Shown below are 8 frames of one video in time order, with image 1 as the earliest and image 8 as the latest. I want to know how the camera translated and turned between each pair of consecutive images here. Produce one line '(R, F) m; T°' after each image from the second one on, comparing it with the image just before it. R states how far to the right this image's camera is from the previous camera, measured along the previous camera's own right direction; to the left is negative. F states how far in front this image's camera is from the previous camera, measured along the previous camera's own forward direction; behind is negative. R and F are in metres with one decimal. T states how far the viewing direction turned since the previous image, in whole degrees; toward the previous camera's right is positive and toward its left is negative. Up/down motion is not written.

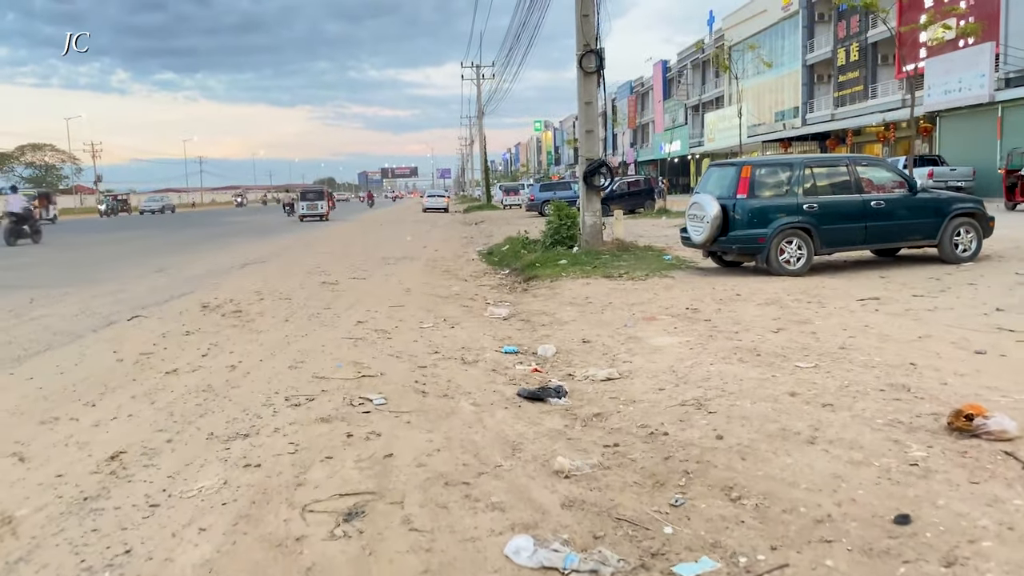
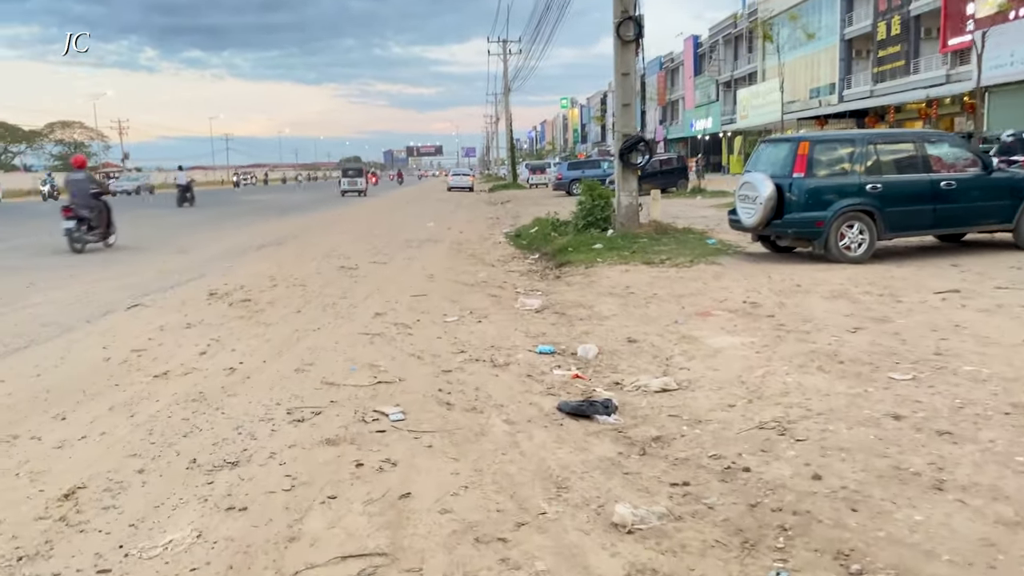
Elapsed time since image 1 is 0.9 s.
(-0.1, +0.9) m; -2°
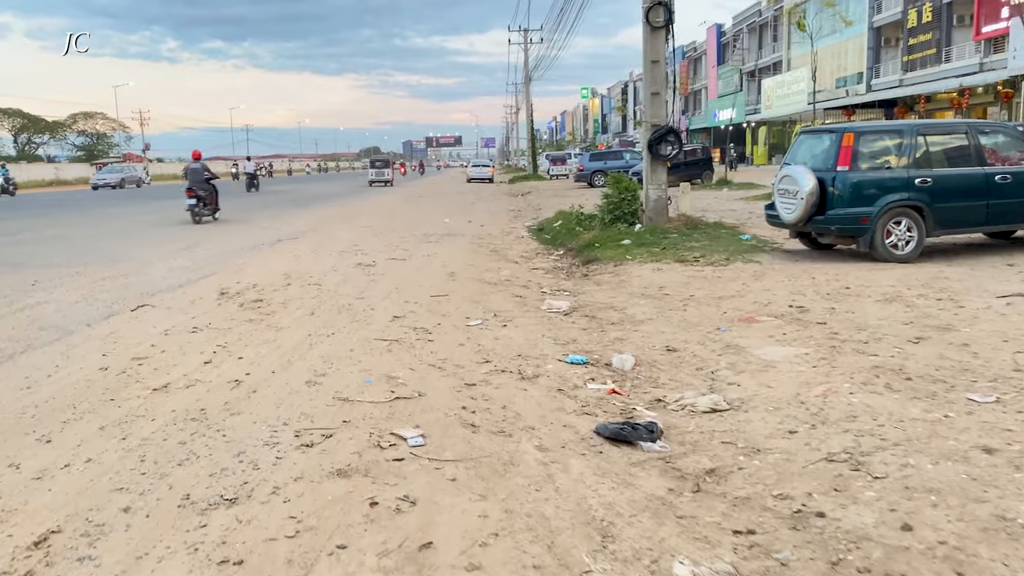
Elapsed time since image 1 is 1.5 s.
(-0.1, +0.5) m; -1°
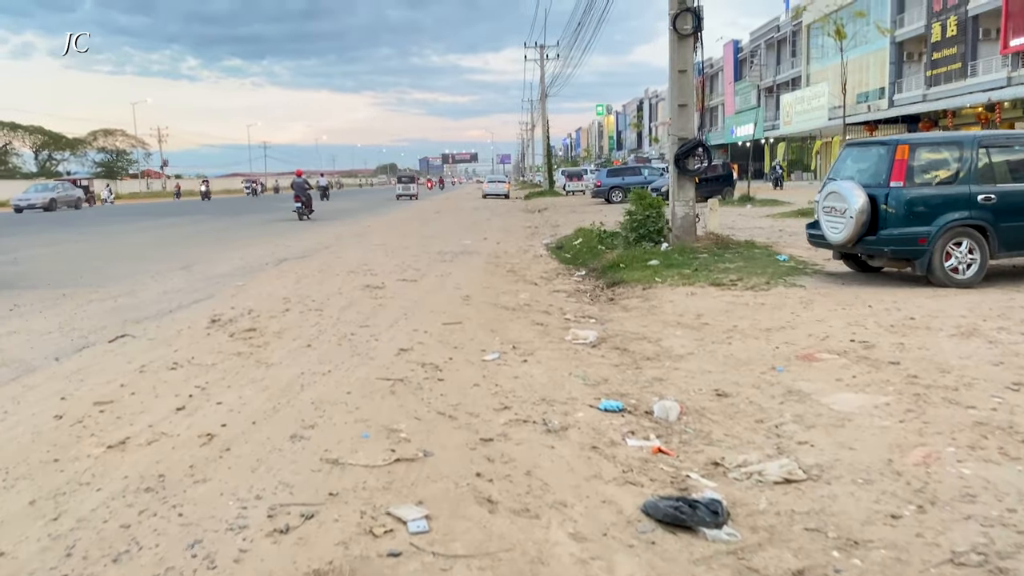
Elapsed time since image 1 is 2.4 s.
(-0.1, +0.9) m; -1°
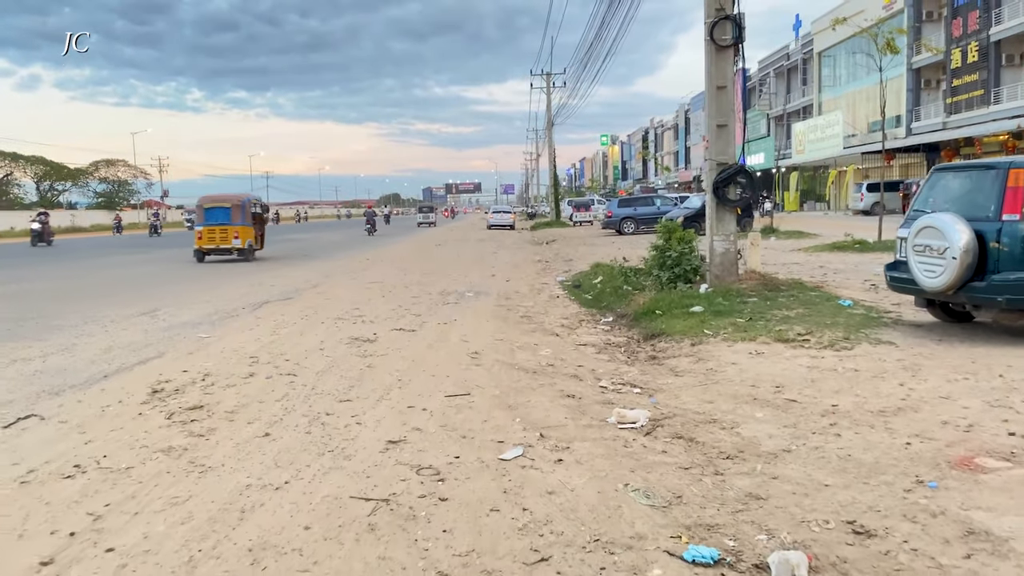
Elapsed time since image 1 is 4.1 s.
(-0.1, +1.7) m; 0°
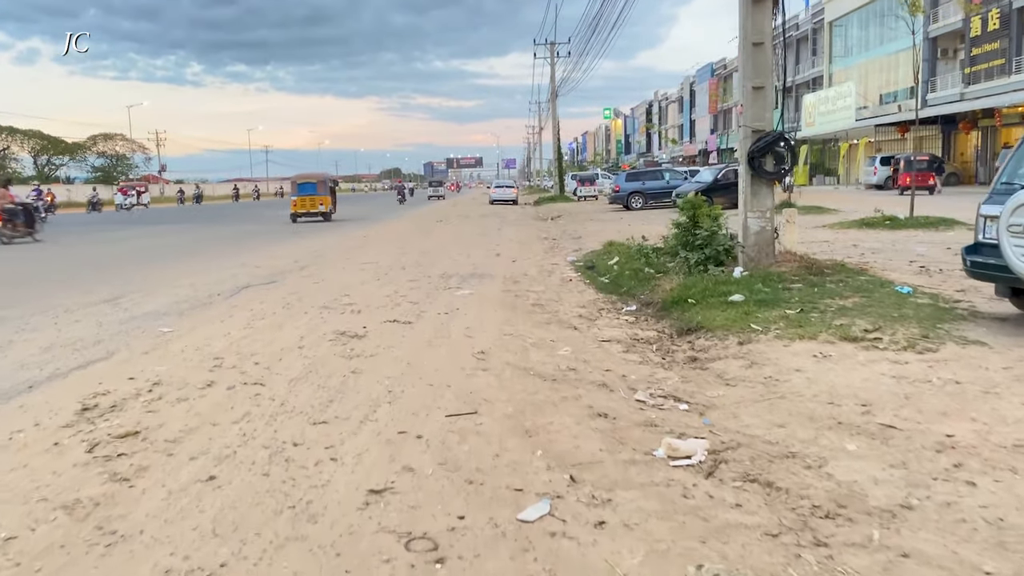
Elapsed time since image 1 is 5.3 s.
(-0.1, +1.2) m; 0°
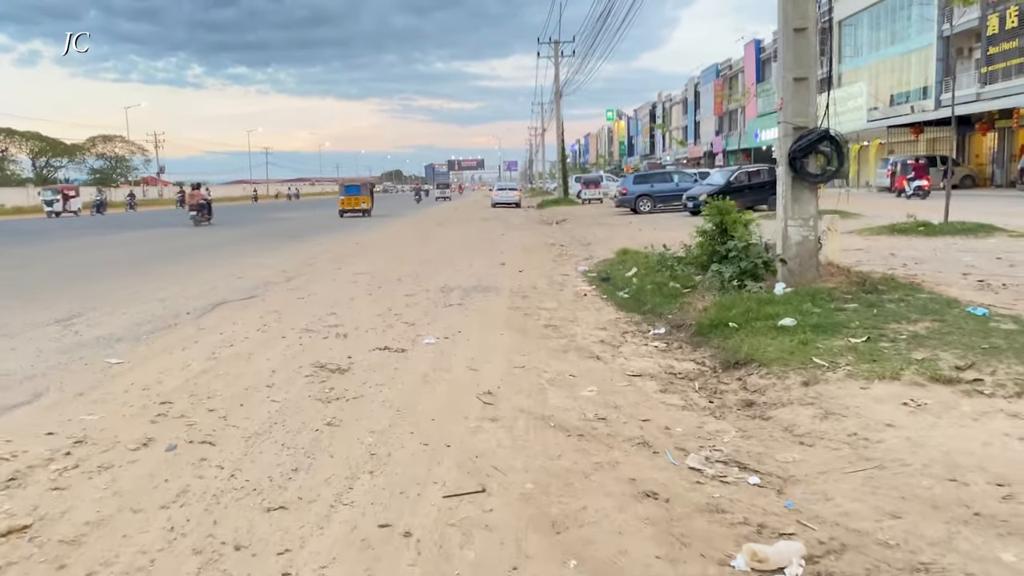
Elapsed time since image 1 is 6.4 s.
(-0.1, +1.2) m; 0°
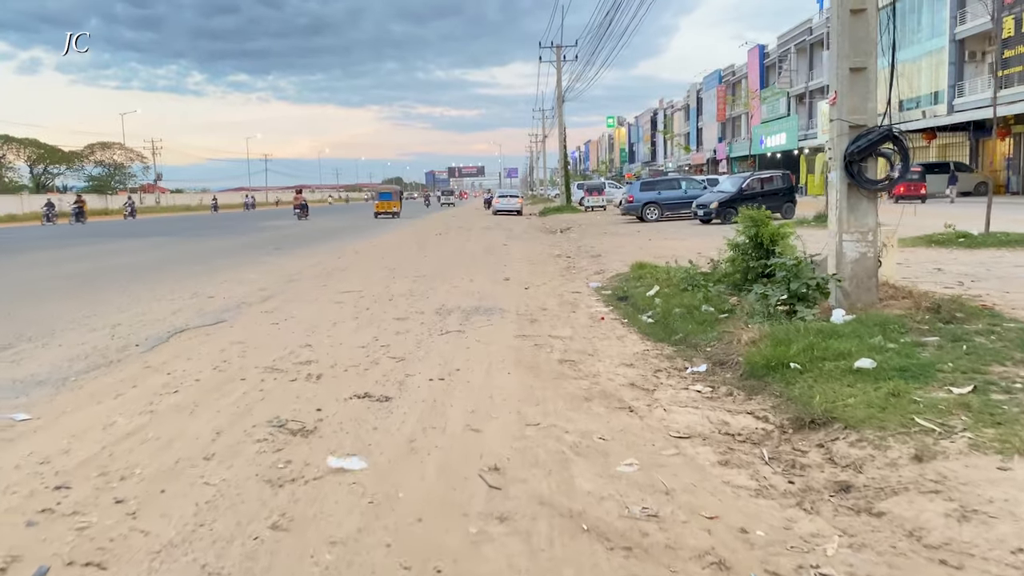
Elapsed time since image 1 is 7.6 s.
(-0.1, +1.3) m; 0°
